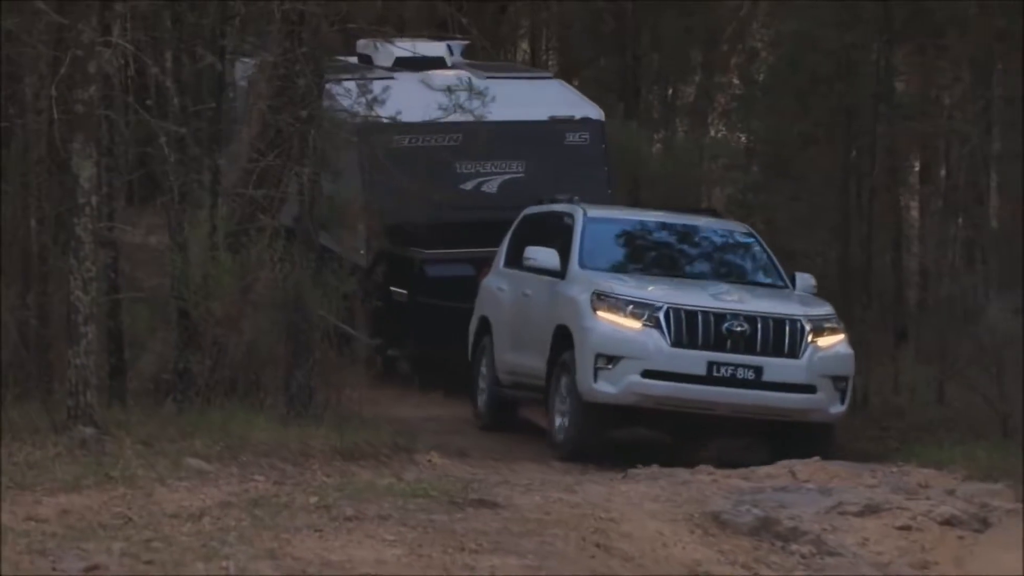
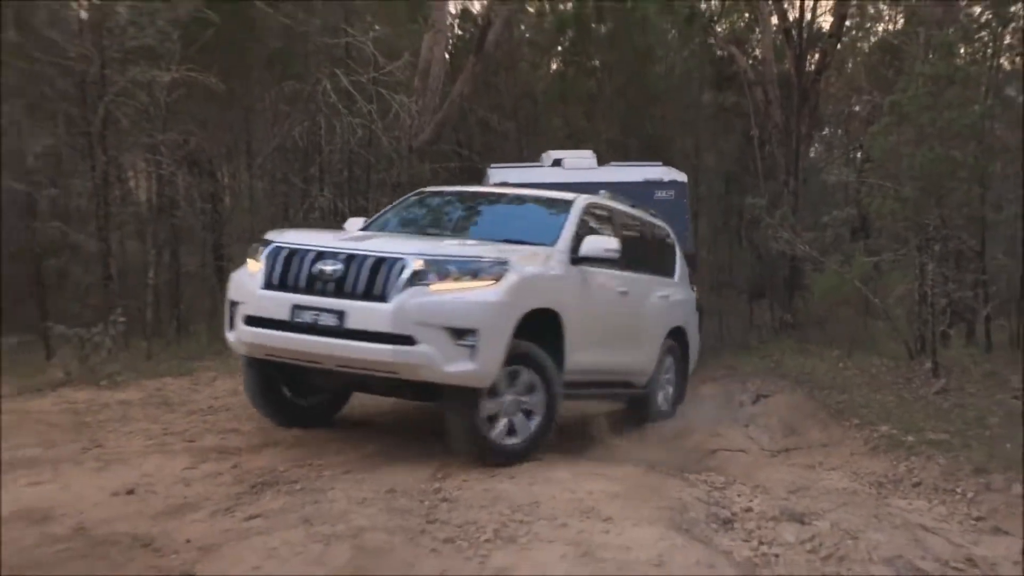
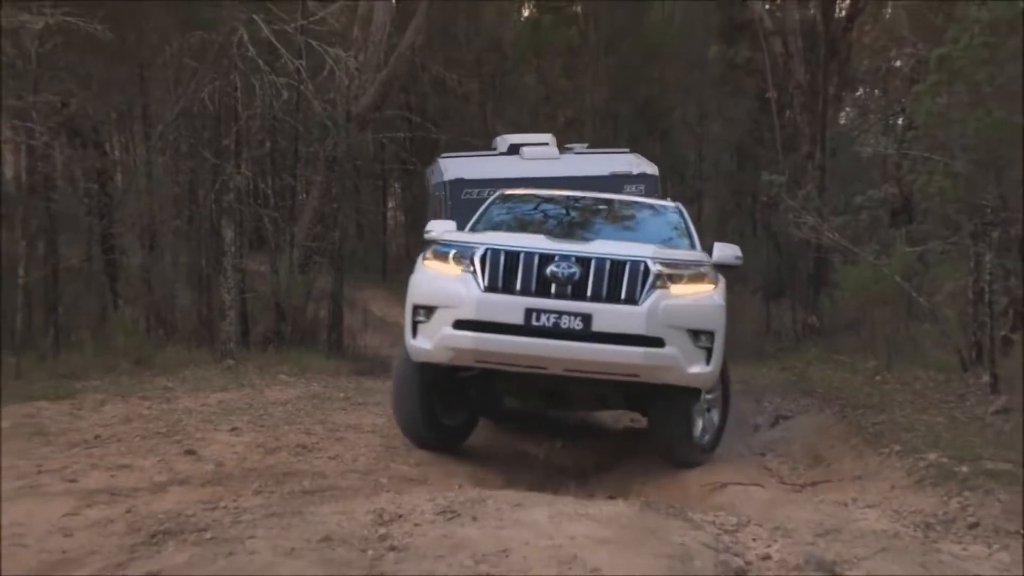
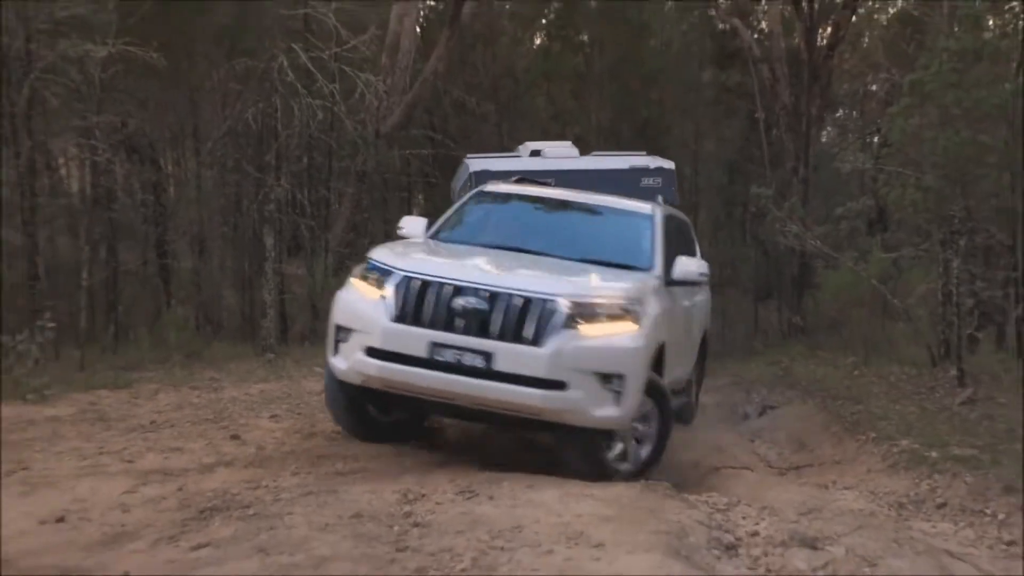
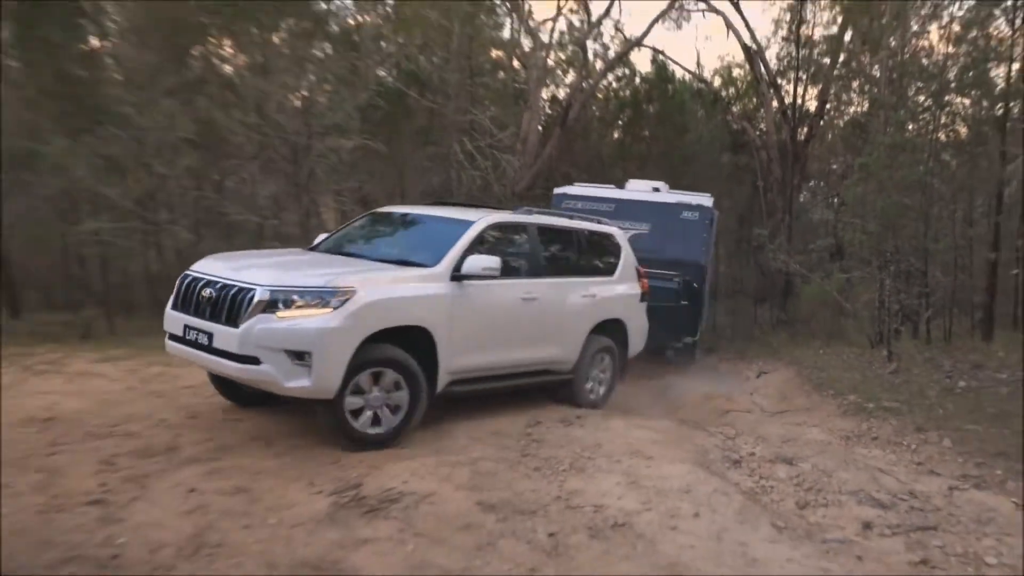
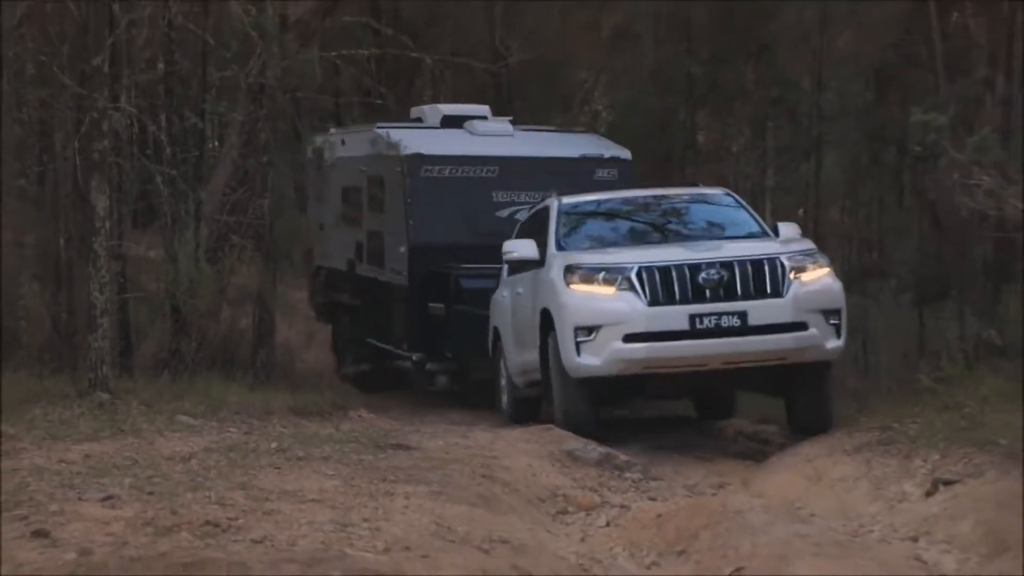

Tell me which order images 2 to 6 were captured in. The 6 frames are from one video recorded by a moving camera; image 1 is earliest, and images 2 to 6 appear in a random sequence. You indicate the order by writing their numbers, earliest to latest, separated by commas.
6, 3, 4, 2, 5
